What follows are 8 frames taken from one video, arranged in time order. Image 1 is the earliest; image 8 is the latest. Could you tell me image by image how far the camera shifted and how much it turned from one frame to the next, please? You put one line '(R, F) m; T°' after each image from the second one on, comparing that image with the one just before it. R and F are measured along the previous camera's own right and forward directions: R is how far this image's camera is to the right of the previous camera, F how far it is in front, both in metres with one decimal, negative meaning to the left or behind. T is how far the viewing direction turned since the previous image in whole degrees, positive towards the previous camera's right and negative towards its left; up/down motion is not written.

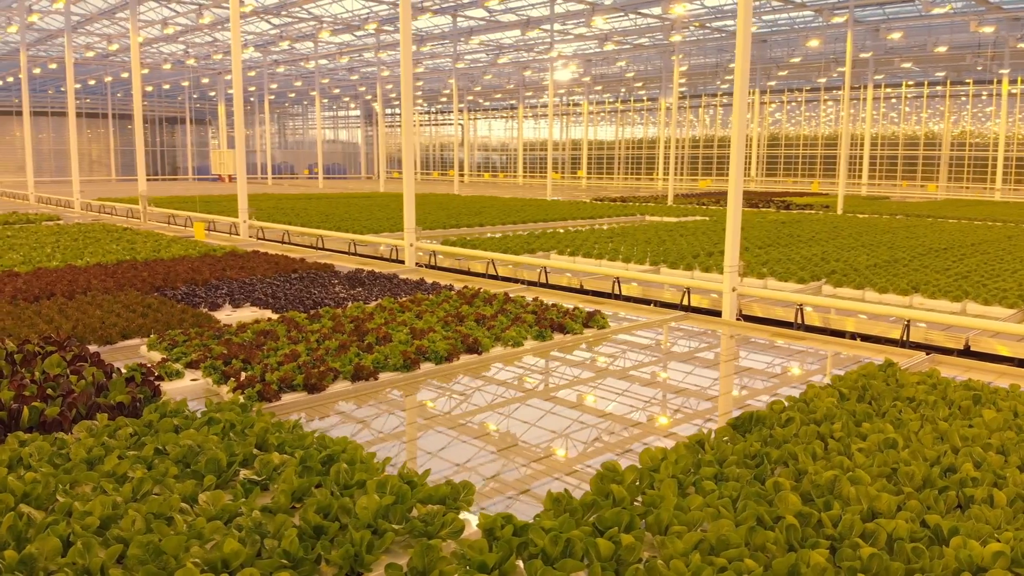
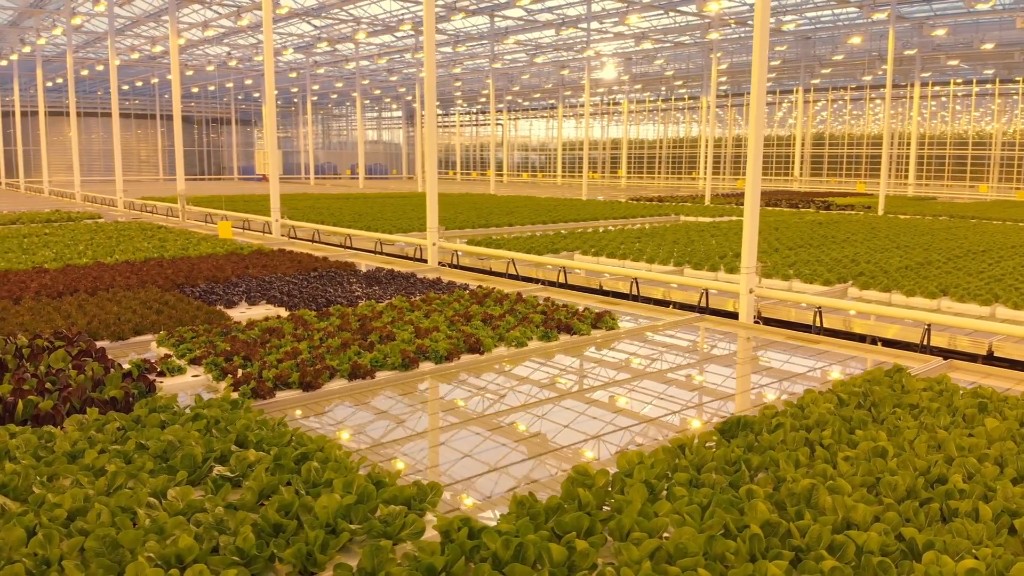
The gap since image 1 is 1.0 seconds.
(+0.4, +0.1) m; -3°
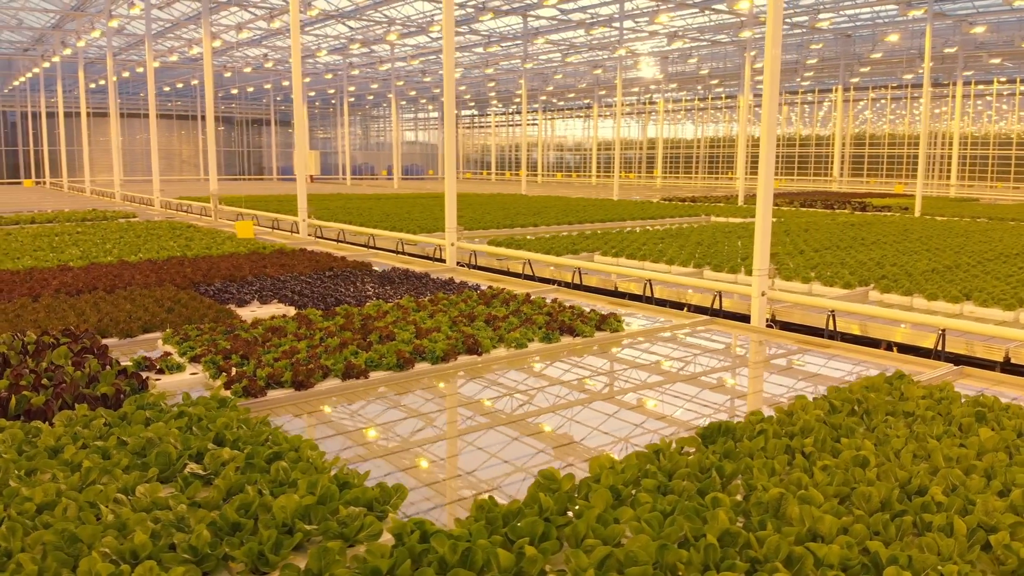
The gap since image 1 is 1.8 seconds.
(+0.4, 0.0) m; -3°
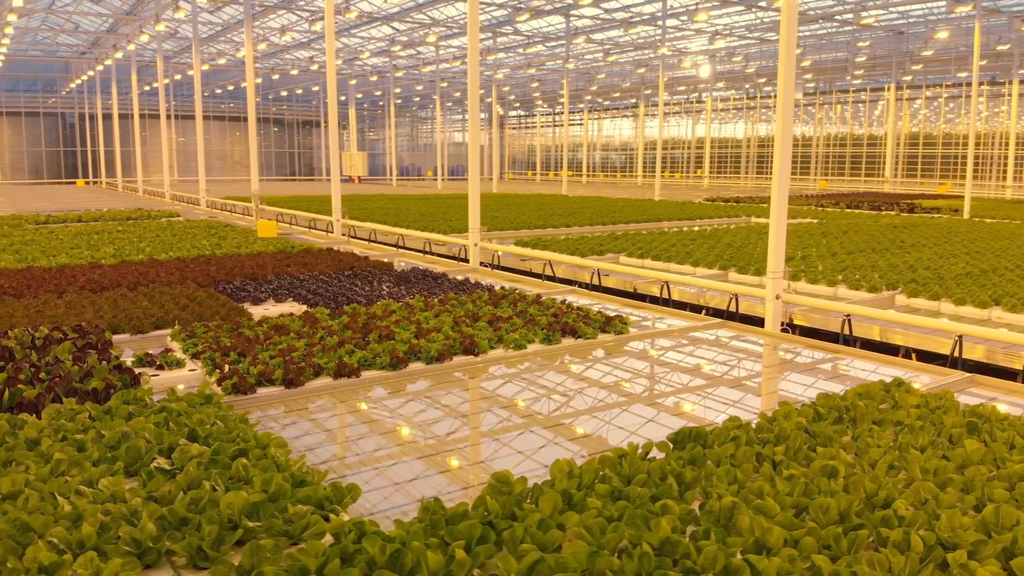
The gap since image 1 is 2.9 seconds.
(+0.5, 0.0) m; -4°
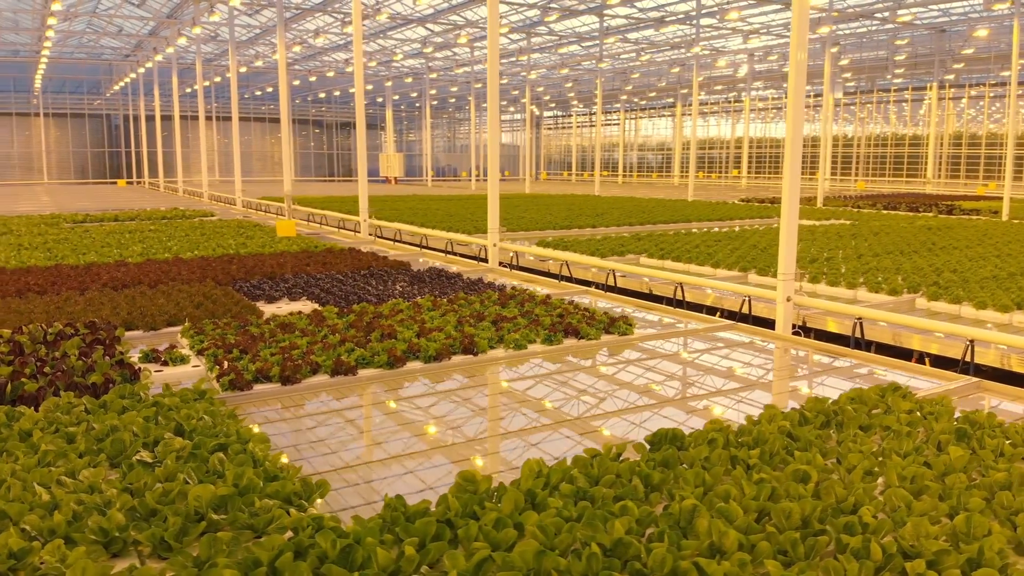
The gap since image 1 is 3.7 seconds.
(+0.4, 0.0) m; -3°
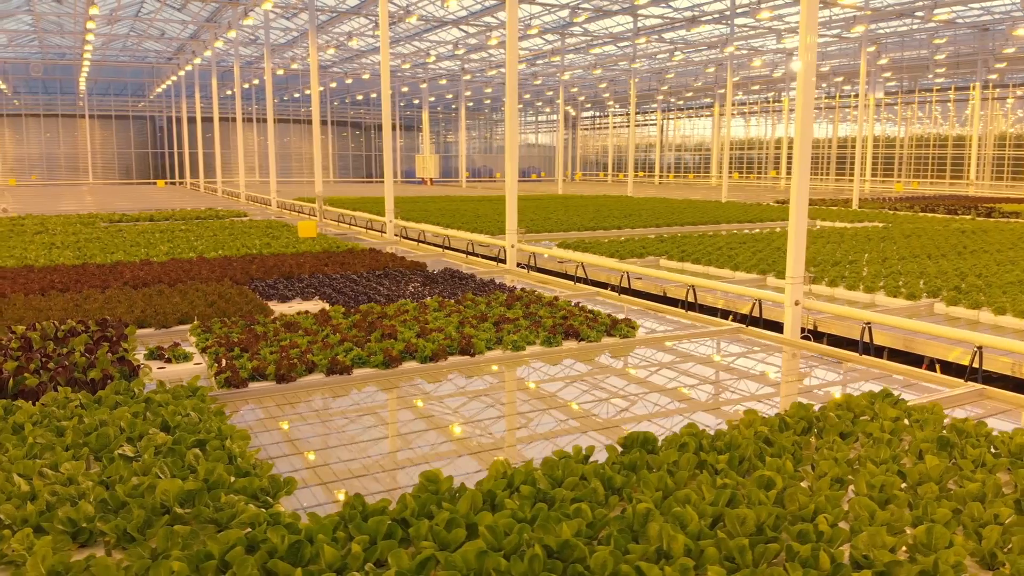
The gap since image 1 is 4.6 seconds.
(+0.4, 0.0) m; -3°
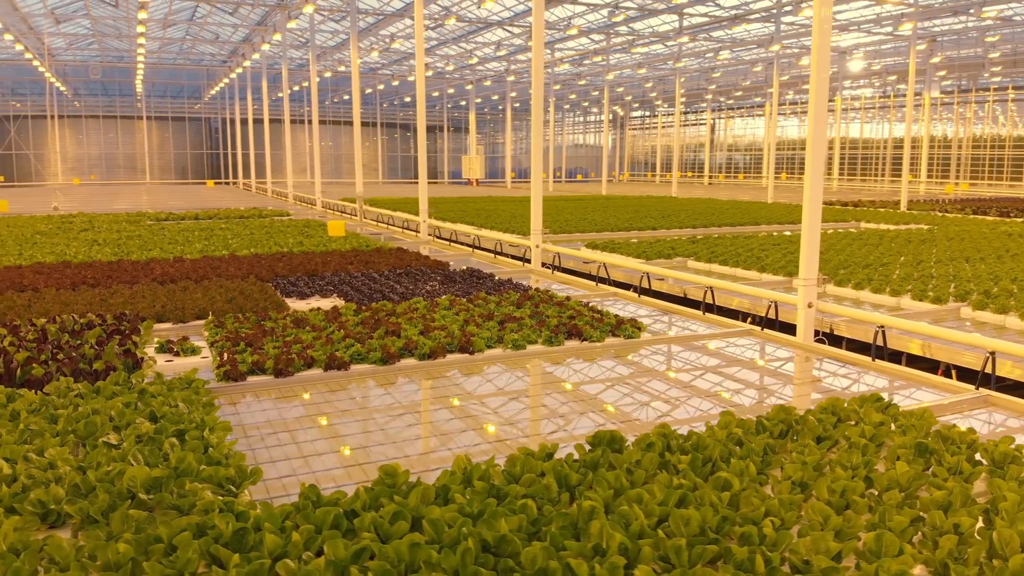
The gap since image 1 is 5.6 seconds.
(+0.5, 0.0) m; -4°
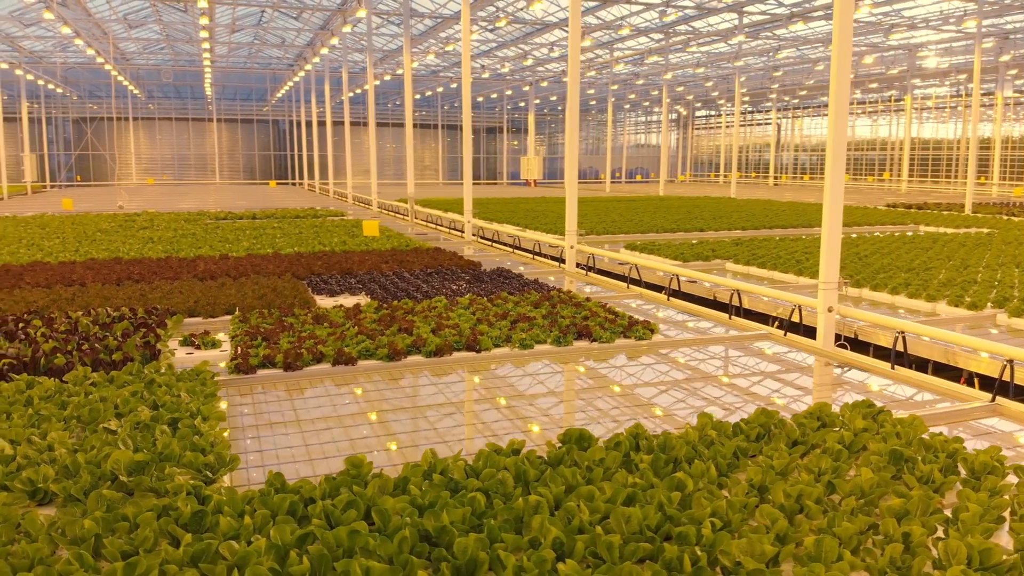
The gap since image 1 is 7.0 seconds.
(+0.6, -0.1) m; -5°
